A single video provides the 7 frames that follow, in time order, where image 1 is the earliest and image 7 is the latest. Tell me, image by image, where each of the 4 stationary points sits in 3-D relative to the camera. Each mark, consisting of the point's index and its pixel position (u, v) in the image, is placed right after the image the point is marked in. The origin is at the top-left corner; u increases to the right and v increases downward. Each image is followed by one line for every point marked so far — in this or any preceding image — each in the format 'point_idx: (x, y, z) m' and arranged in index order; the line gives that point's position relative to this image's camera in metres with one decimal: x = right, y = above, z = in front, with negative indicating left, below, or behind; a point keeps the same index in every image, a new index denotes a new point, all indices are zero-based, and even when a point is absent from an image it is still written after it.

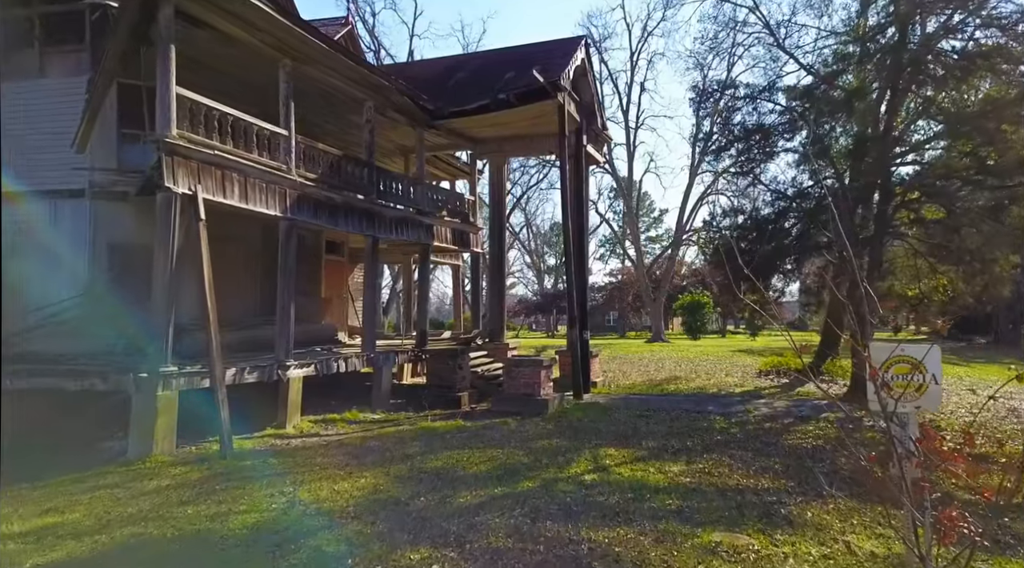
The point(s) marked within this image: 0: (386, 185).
0: (-1.9, +1.5, +10.7) m
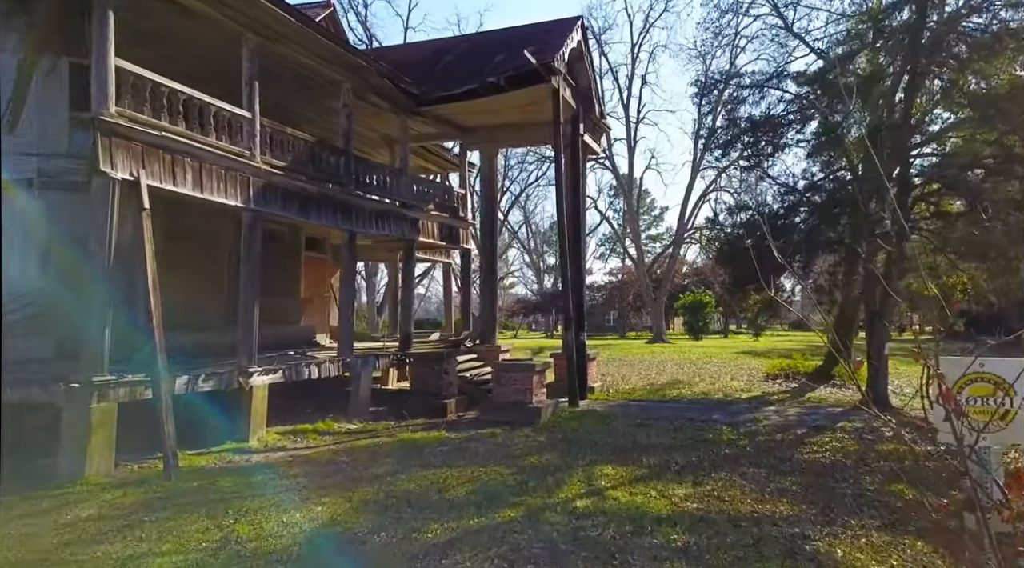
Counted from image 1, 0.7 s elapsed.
0: (-2.0, +1.5, +9.9) m
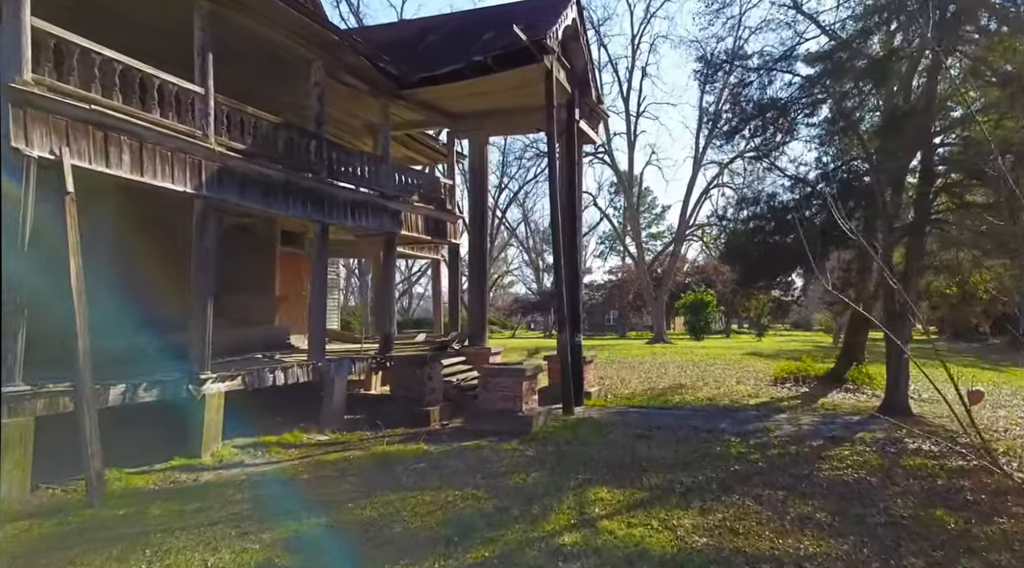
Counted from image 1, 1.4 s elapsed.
0: (-2.2, +1.5, +9.1) m
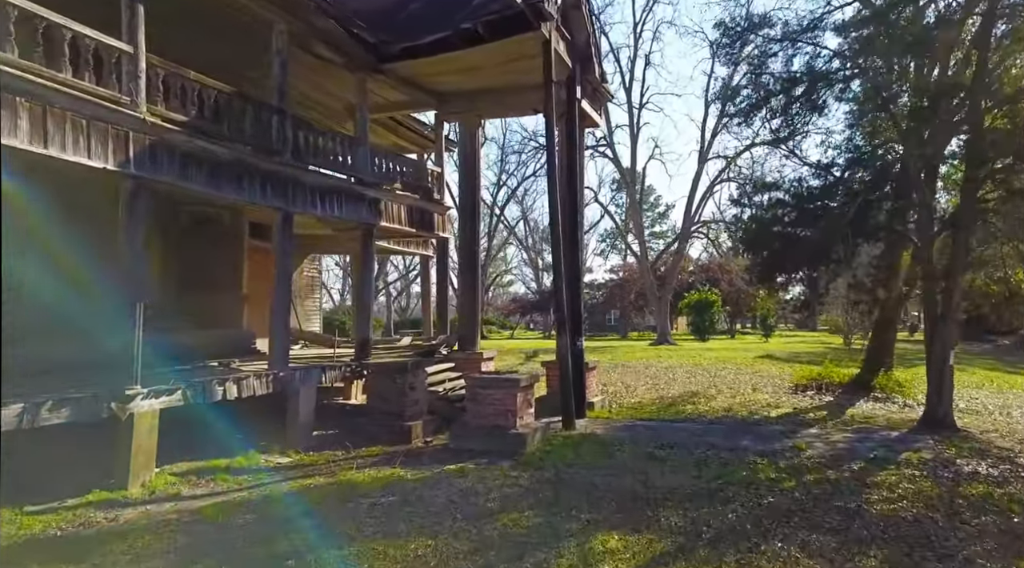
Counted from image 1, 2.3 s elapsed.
0: (-2.2, +1.5, +8.0) m
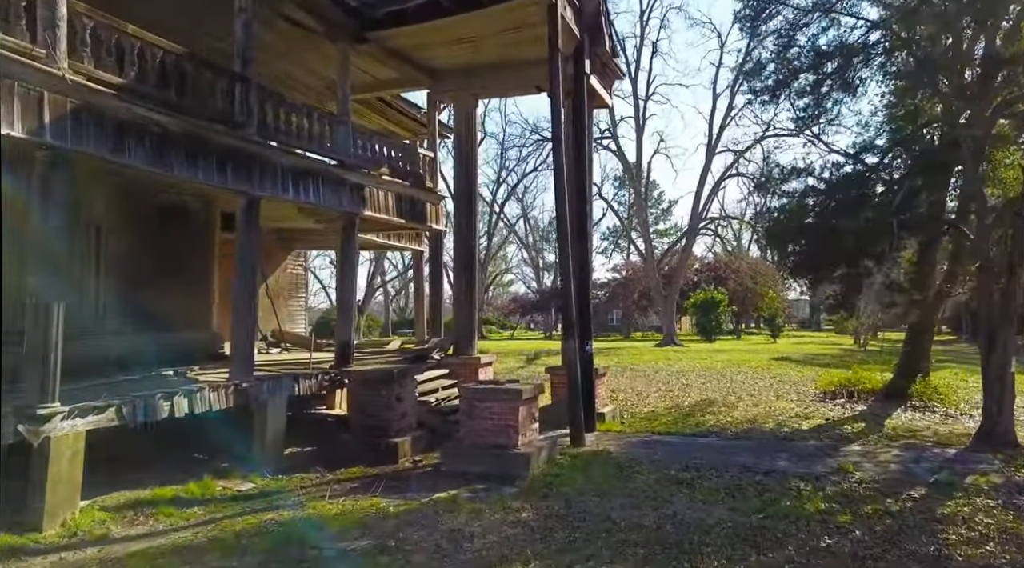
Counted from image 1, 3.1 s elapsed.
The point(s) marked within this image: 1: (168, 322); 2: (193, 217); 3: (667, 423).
0: (-2.2, +1.6, +6.9) m
1: (-4.0, -0.5, +8.6) m
2: (-3.9, +0.8, +8.9) m
3: (+2.0, -1.8, +9.2) m
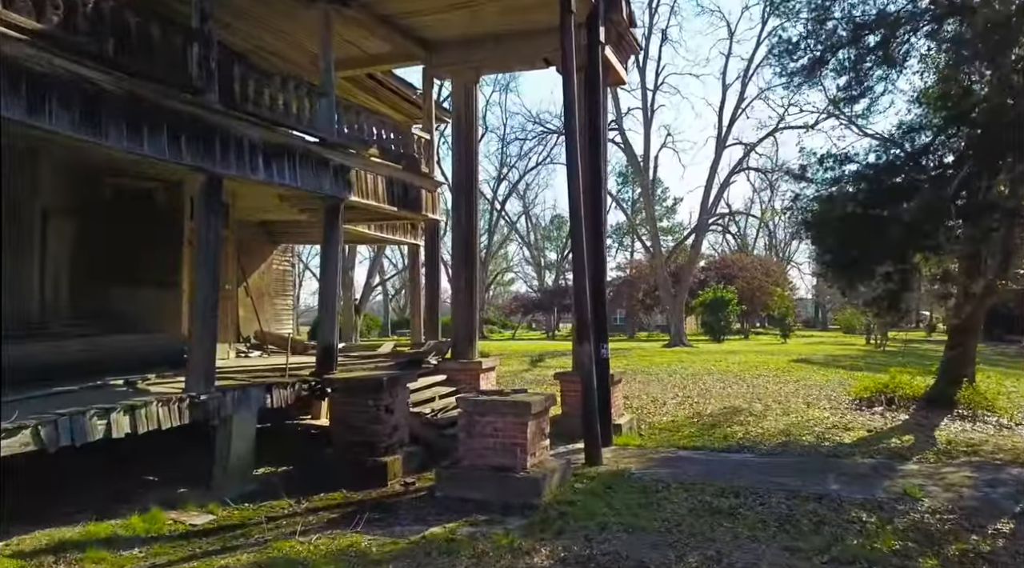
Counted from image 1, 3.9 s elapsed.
0: (-2.2, +1.6, +6.0) m
1: (-4.0, -0.4, +7.6) m
2: (-3.9, +0.9, +7.9) m
3: (+2.0, -1.7, +8.2) m
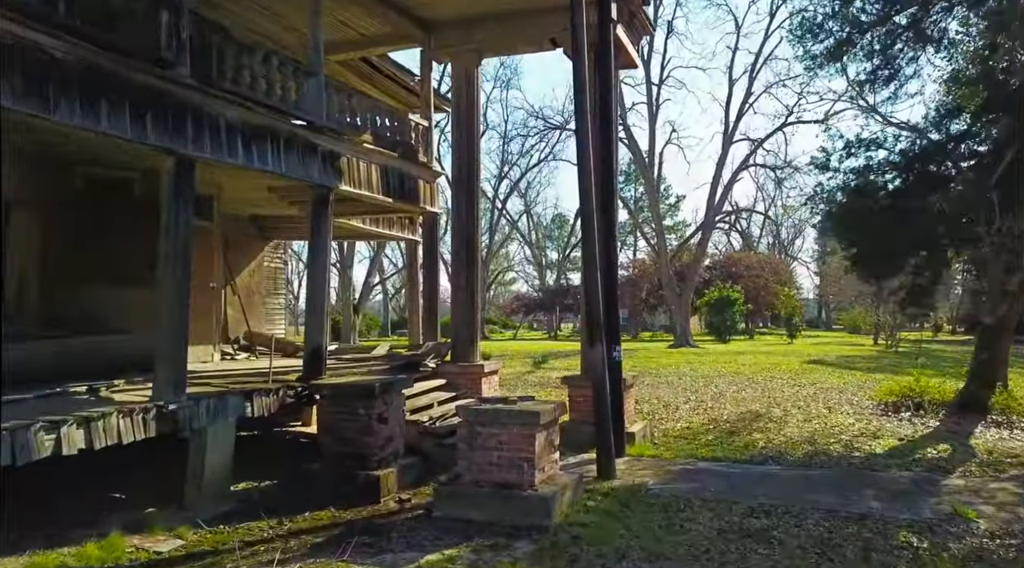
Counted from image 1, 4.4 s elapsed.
0: (-2.1, +1.7, +5.4) m
1: (-3.9, -0.4, +7.0) m
2: (-3.8, +0.9, +7.3) m
3: (+2.1, -1.7, +7.6) m
